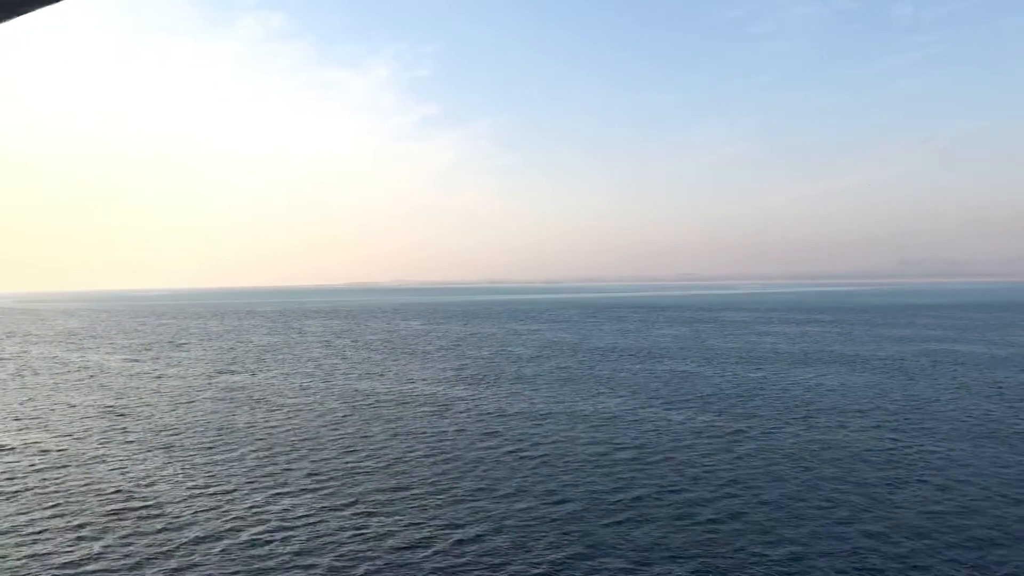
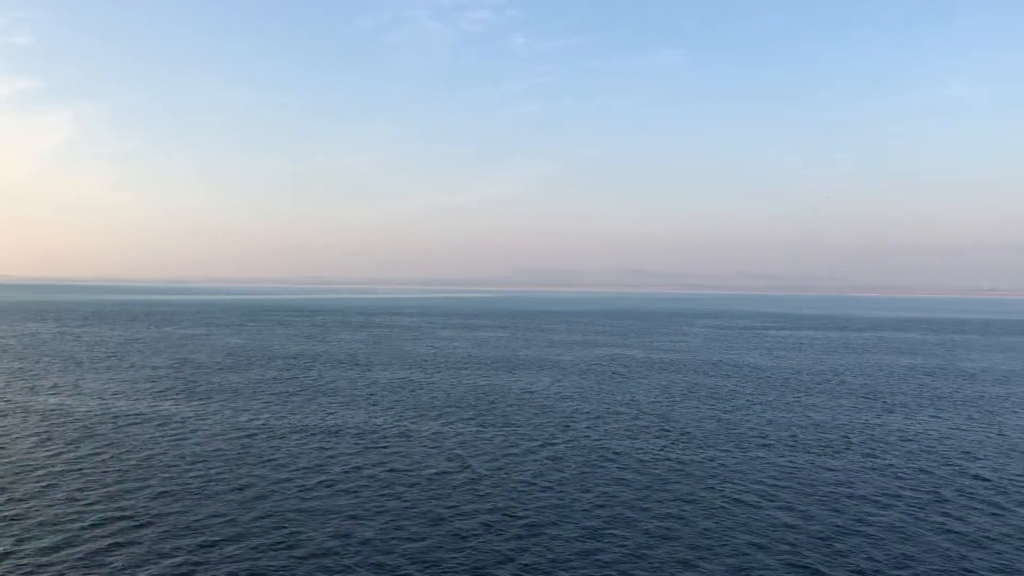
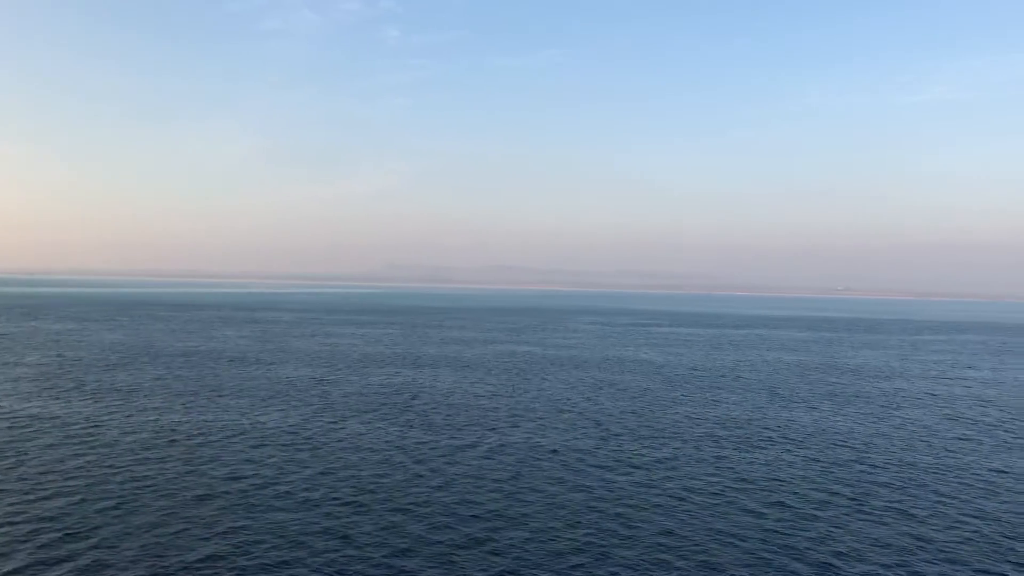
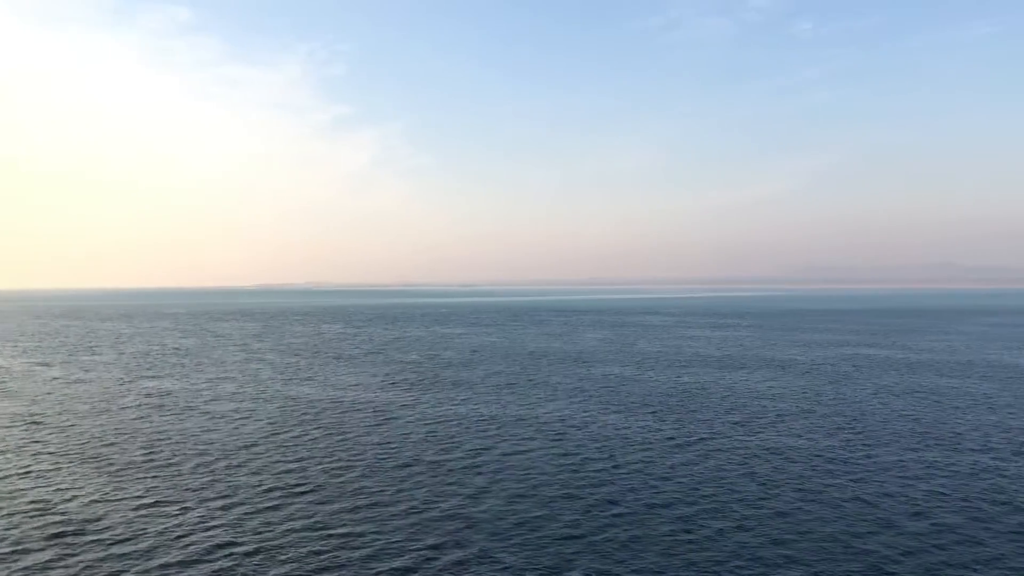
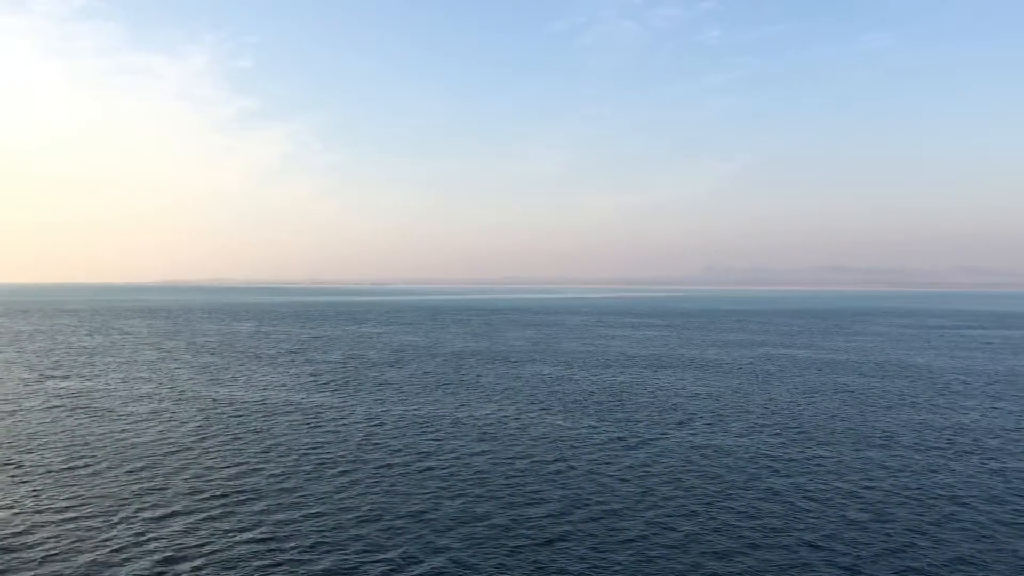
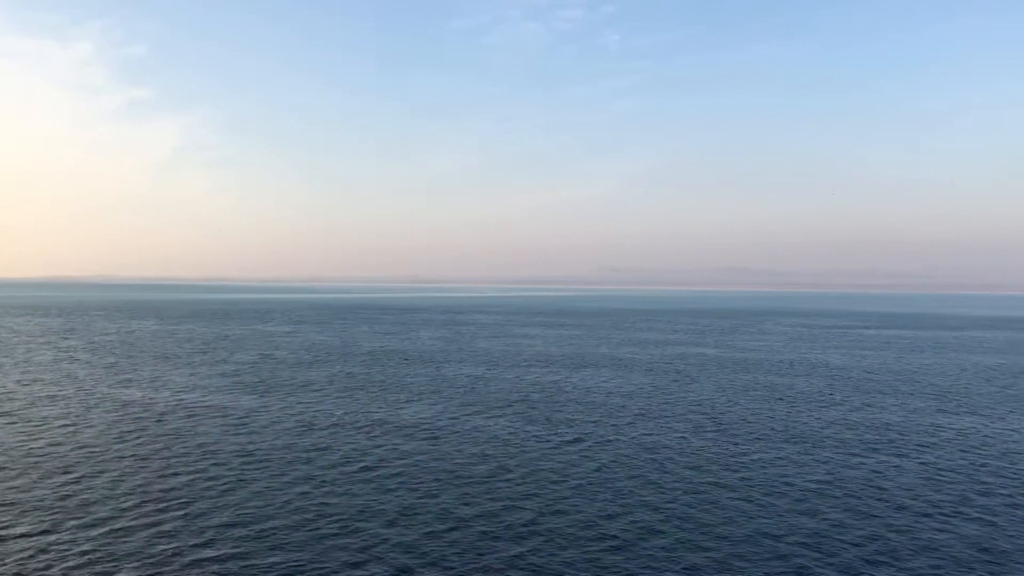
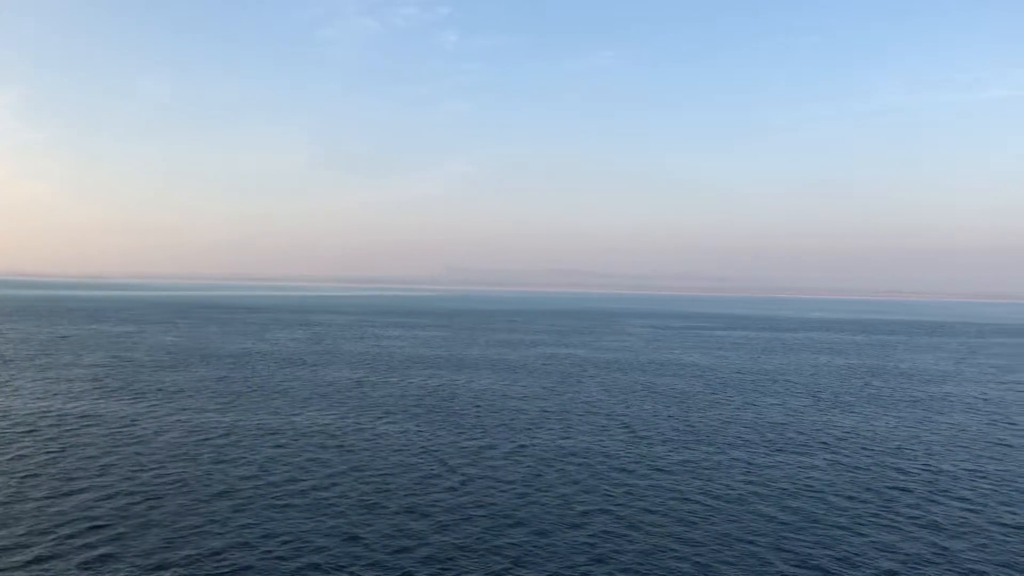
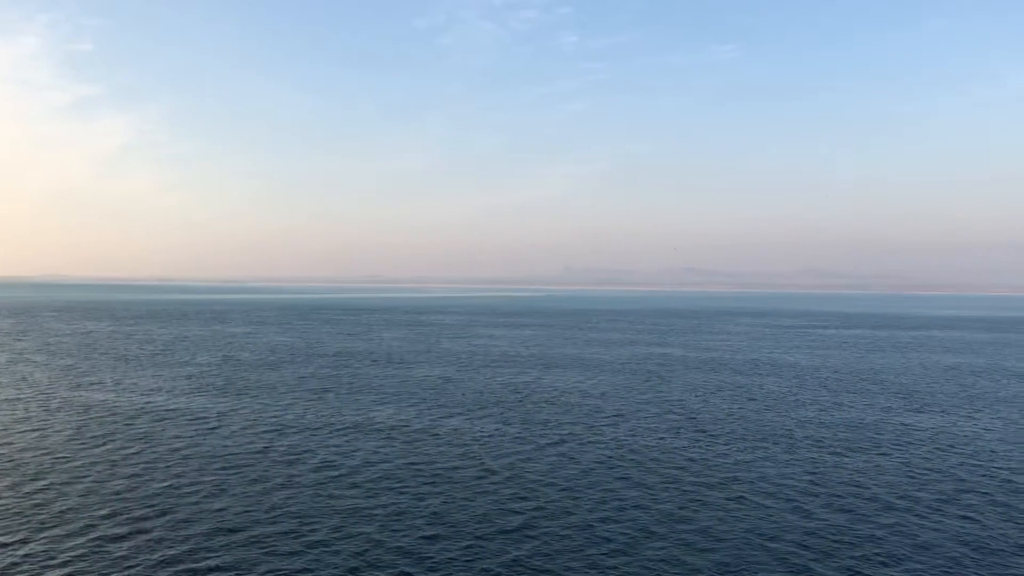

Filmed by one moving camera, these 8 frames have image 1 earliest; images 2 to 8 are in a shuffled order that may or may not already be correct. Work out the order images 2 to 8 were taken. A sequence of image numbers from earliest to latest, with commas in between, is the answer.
4, 5, 6, 8, 2, 7, 3
